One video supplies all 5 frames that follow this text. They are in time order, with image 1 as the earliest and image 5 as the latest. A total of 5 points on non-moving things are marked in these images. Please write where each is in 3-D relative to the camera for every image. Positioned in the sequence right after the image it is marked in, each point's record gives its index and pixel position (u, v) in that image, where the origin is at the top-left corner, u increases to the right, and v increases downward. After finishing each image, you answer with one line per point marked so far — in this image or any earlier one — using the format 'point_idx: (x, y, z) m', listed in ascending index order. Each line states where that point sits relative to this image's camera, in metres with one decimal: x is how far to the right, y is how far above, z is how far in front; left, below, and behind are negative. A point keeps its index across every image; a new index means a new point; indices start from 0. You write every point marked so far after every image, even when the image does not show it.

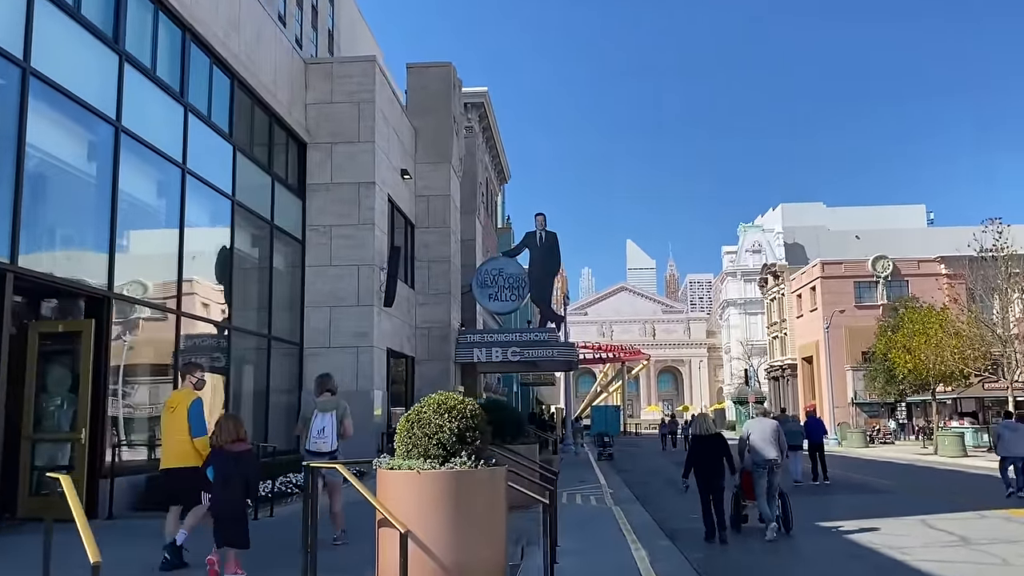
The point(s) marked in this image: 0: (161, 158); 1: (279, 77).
0: (-5.4, +2.0, +13.1) m
1: (-4.9, +4.5, +17.9) m
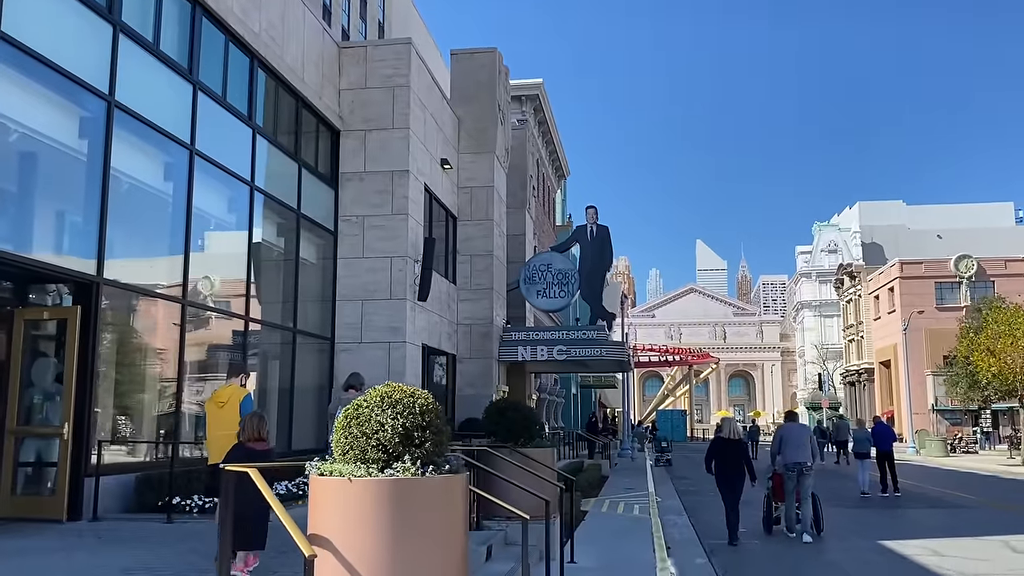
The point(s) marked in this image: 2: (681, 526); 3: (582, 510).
0: (-5.1, +2.2, +12.4) m
1: (-4.1, +4.6, +17.2) m
2: (+2.7, -3.8, +13.6) m
3: (+1.2, -3.9, +15.0) m
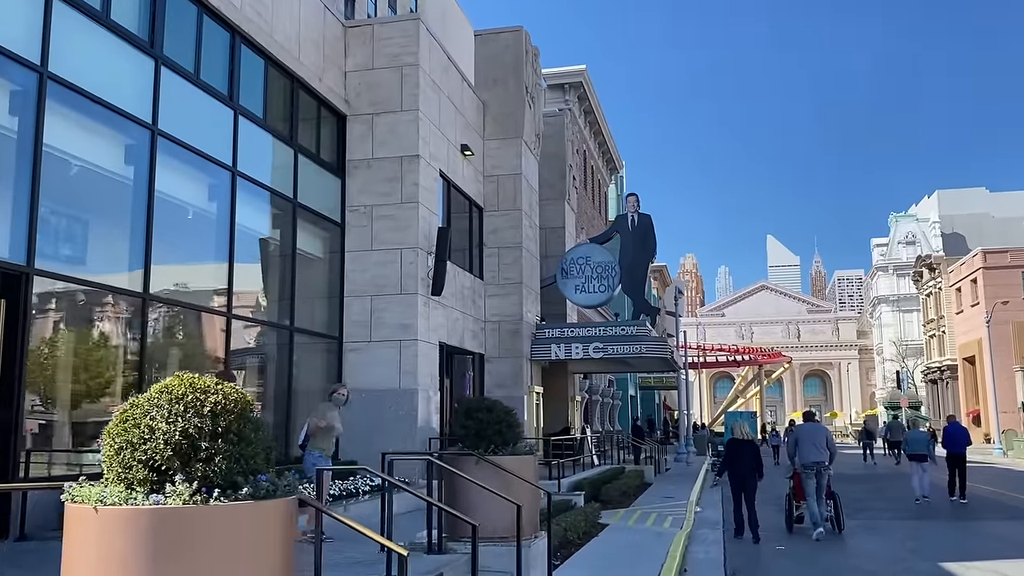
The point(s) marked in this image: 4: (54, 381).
0: (-5.2, +2.3, +11.3) m
1: (-3.9, +4.7, +16.0) m
2: (+2.8, -3.5, +11.9) m
3: (+1.4, -3.7, +13.4) m
4: (-5.4, -1.1, +10.2) m
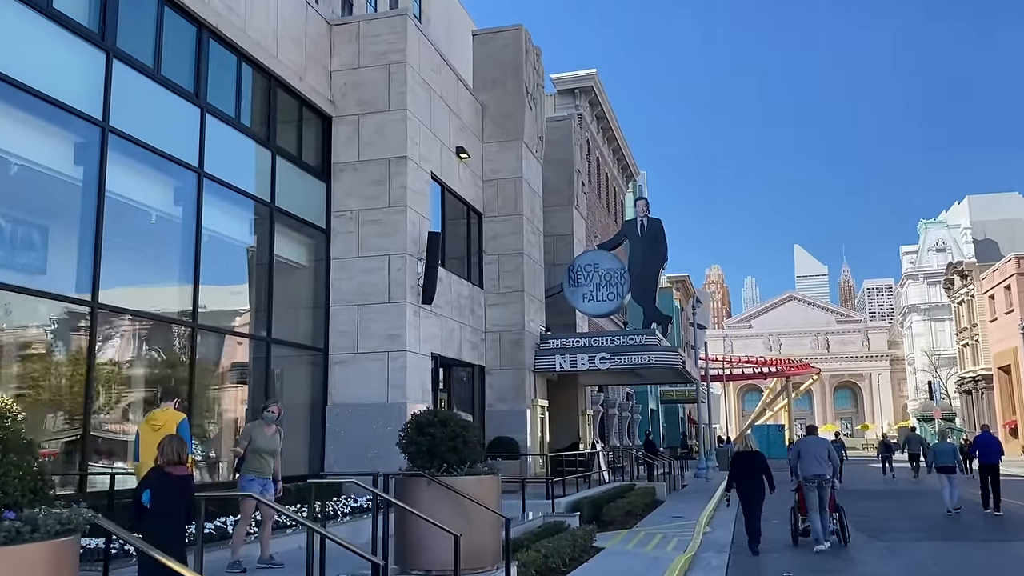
0: (-5.5, +2.2, +10.6) m
1: (-4.1, +4.6, +15.3) m
2: (+2.5, -3.6, +10.8) m
3: (+1.2, -3.8, +12.3) m
4: (-5.7, -1.2, +9.4) m
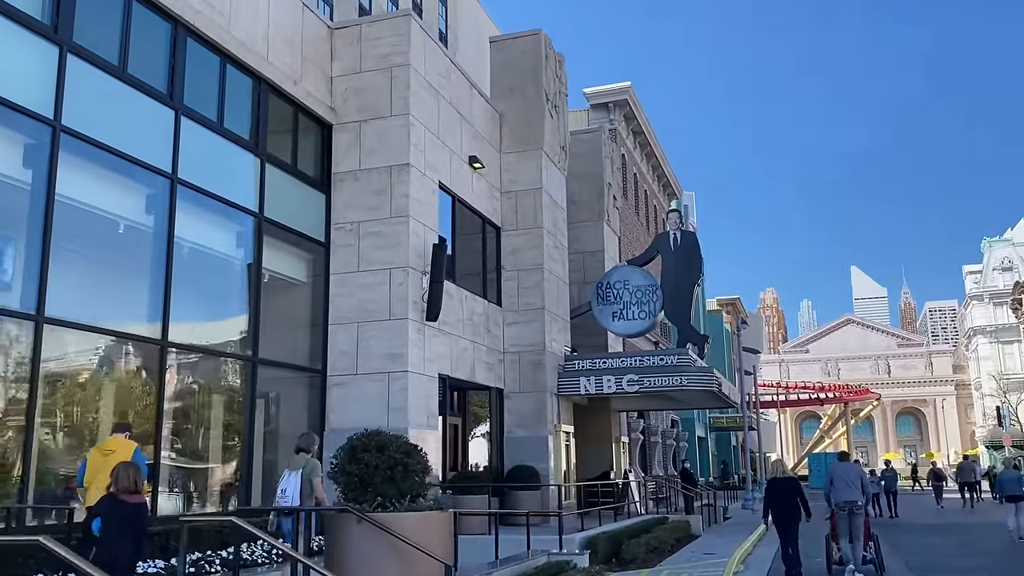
0: (-5.7, +2.0, +9.8) m
1: (-4.0, +4.3, +14.4) m
2: (+2.4, -3.6, +9.3) m
3: (+1.2, -3.9, +10.9) m
4: (-5.9, -1.3, +8.5) m
